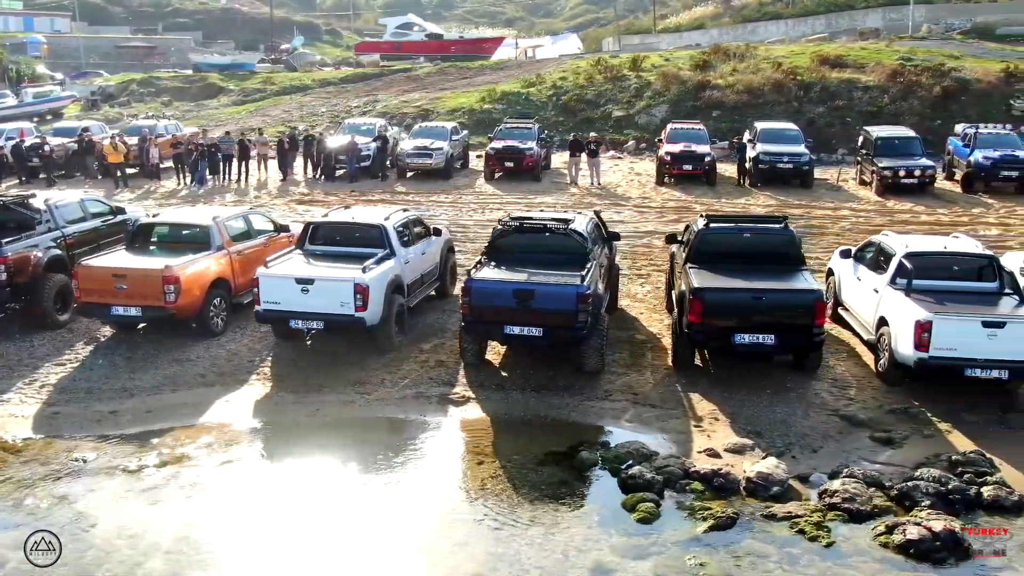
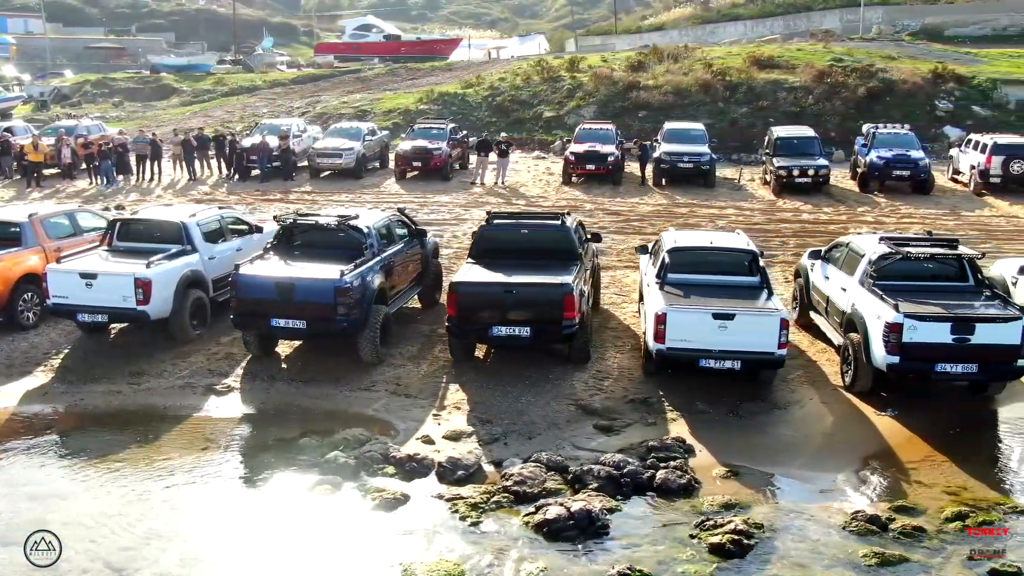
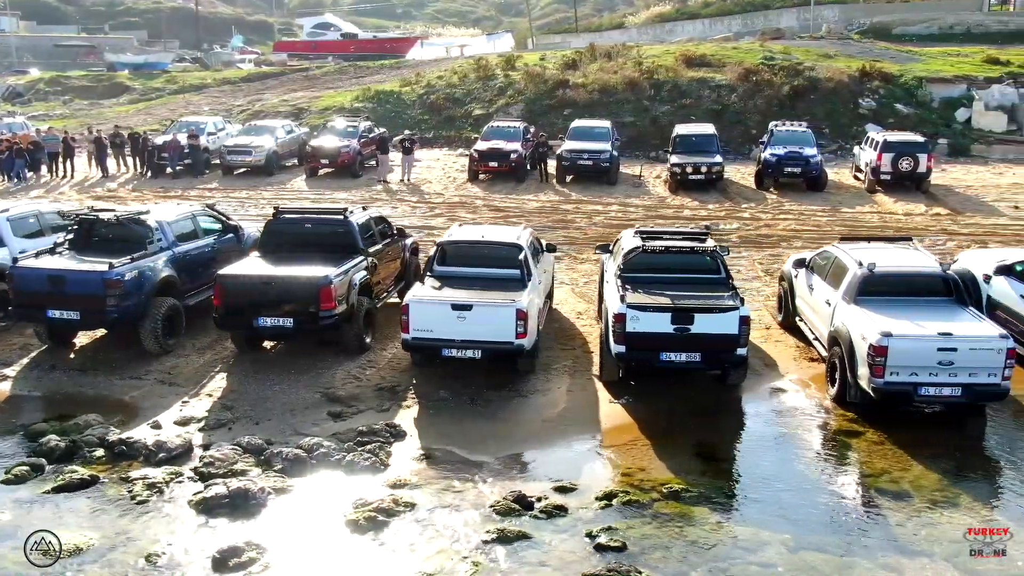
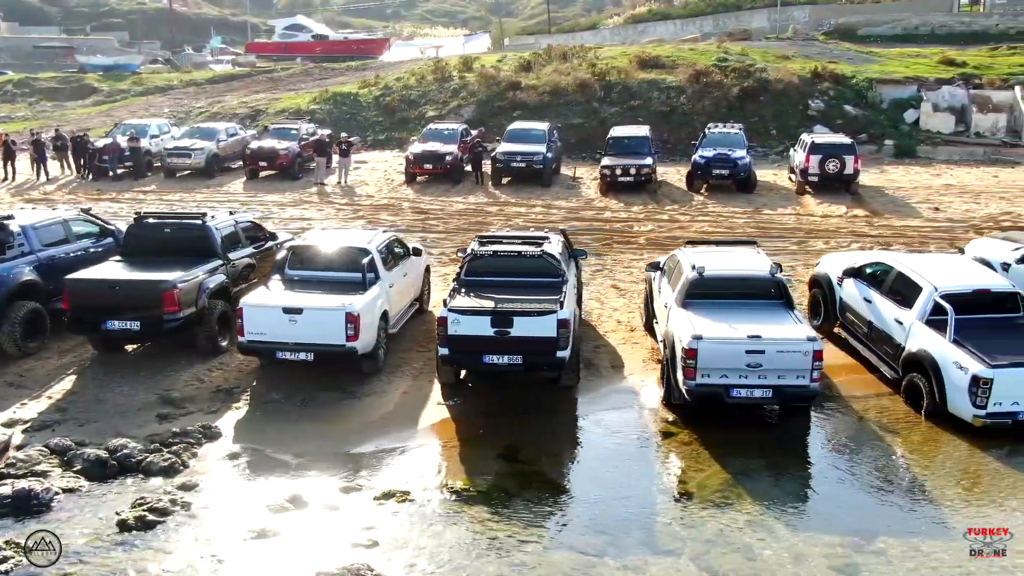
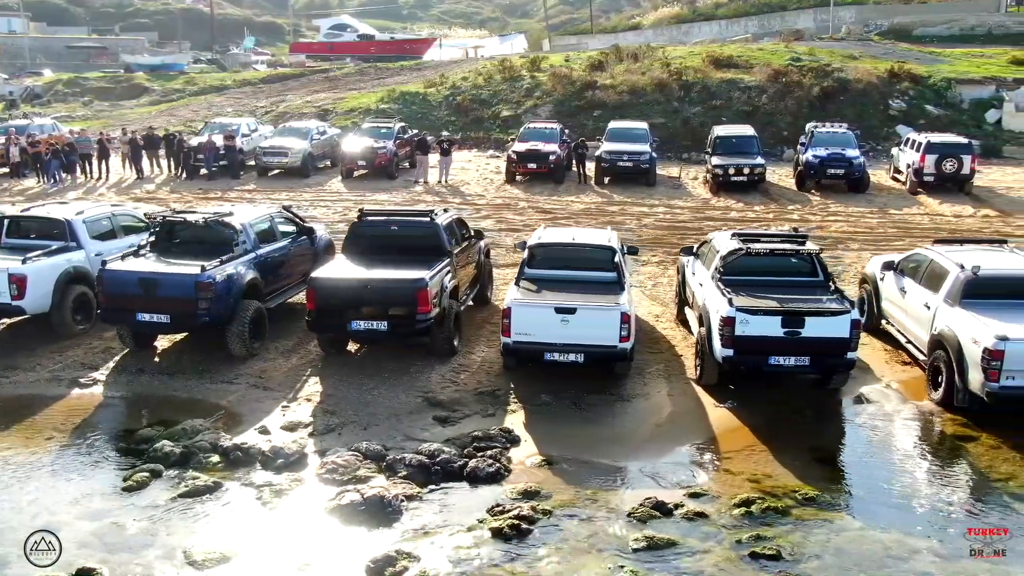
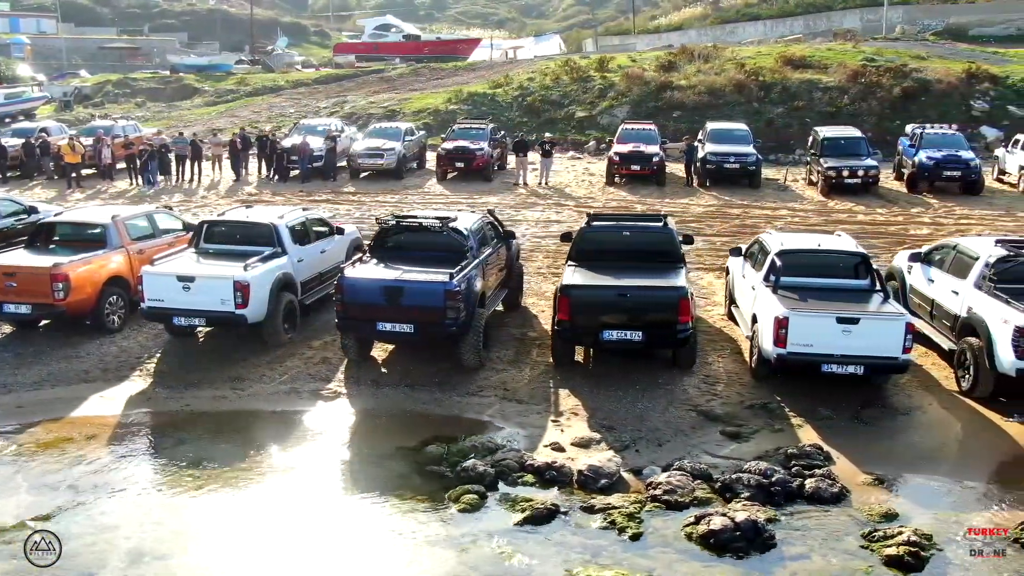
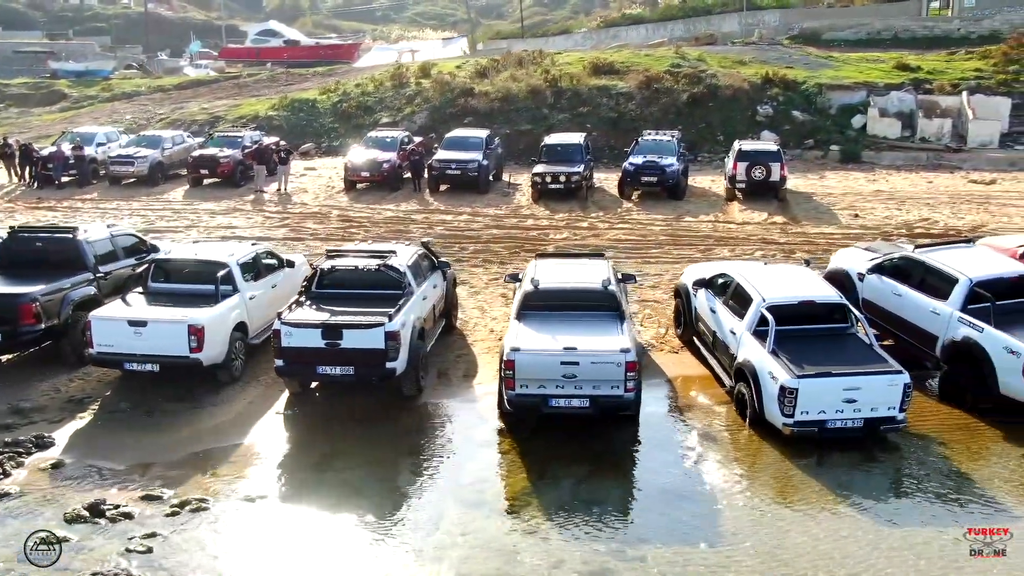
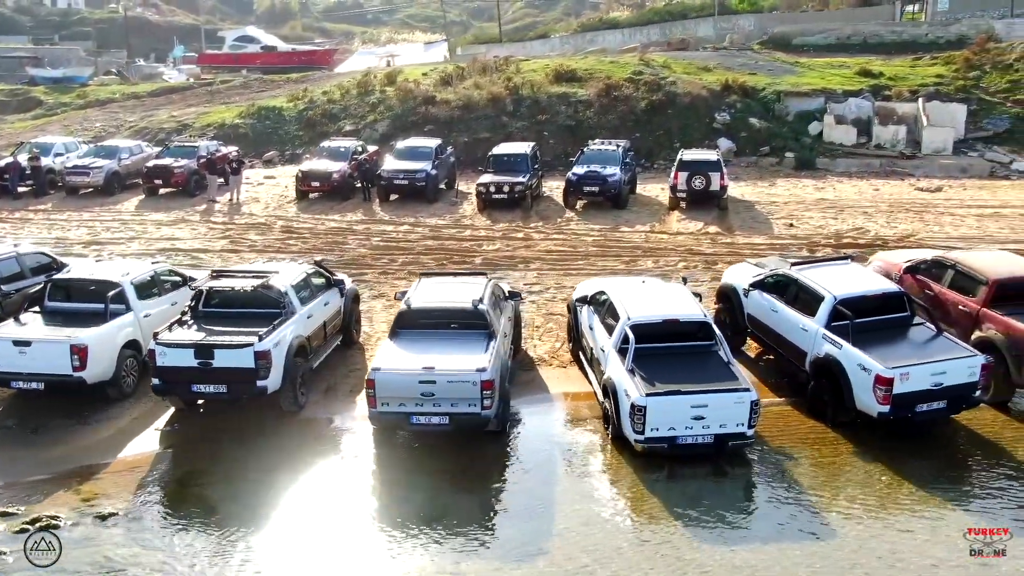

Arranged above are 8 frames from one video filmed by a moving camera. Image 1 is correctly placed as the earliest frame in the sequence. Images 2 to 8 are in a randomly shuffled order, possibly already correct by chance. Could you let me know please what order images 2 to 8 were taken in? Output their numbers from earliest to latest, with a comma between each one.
6, 2, 5, 3, 4, 7, 8
